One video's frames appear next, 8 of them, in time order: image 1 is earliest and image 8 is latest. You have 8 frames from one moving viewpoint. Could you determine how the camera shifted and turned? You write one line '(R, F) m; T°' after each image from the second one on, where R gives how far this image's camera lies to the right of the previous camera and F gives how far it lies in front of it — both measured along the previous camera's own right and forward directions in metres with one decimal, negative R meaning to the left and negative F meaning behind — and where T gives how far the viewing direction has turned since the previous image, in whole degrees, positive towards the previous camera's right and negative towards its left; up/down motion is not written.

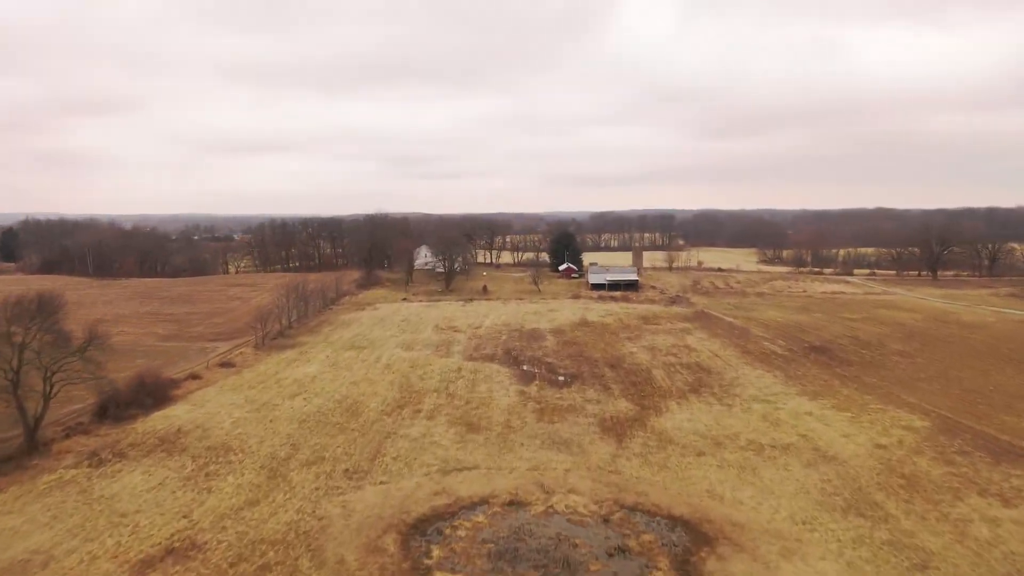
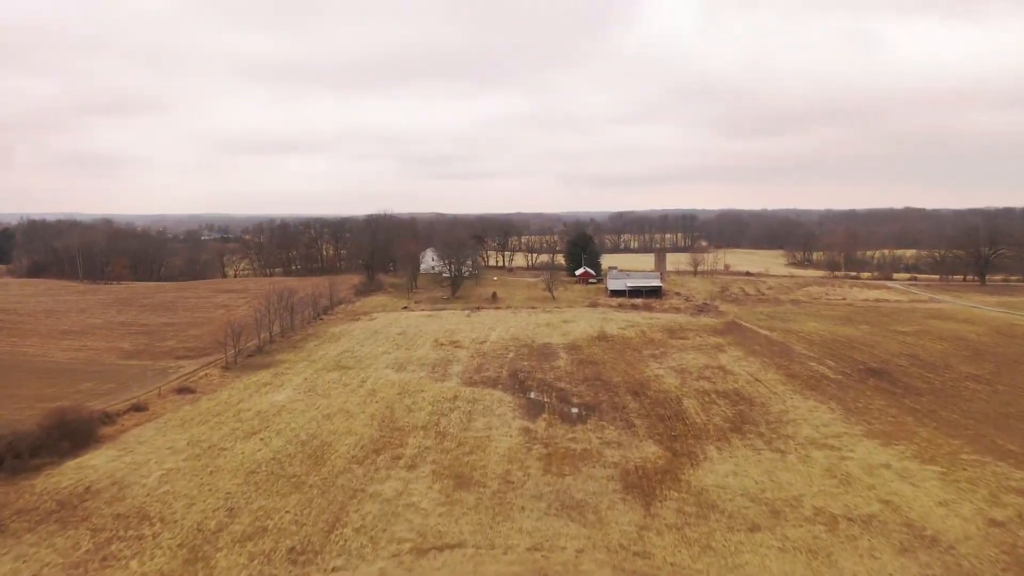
(+0.5, +5.2) m; -1°
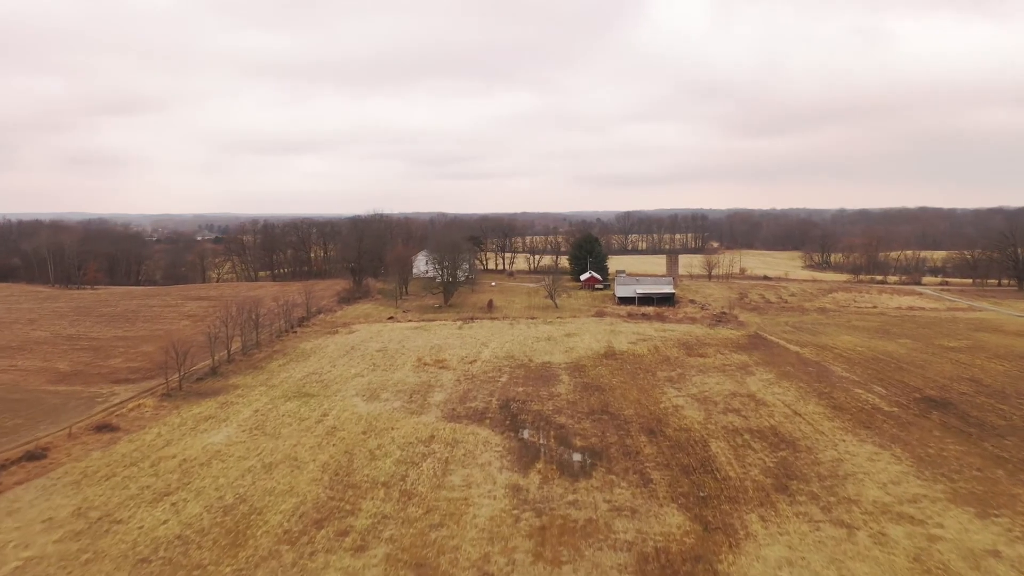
(+0.5, +5.3) m; 0°
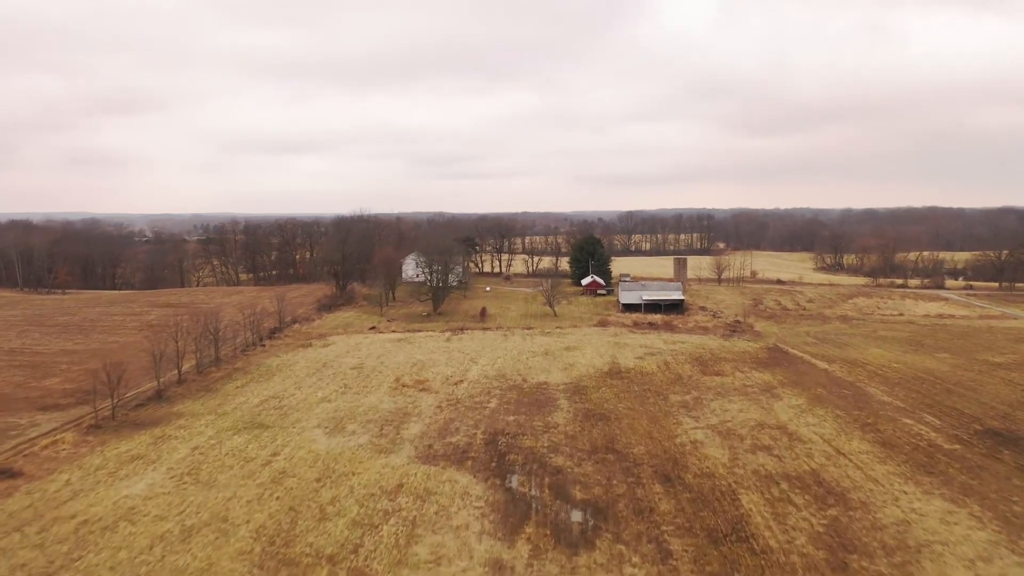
(+0.4, +4.4) m; 0°
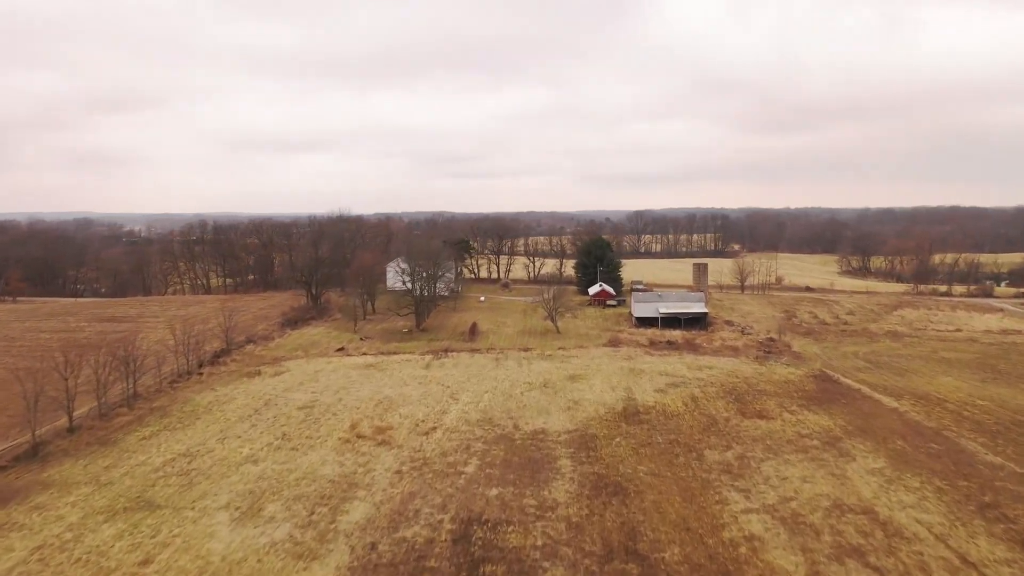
(+0.5, +6.9) m; 0°
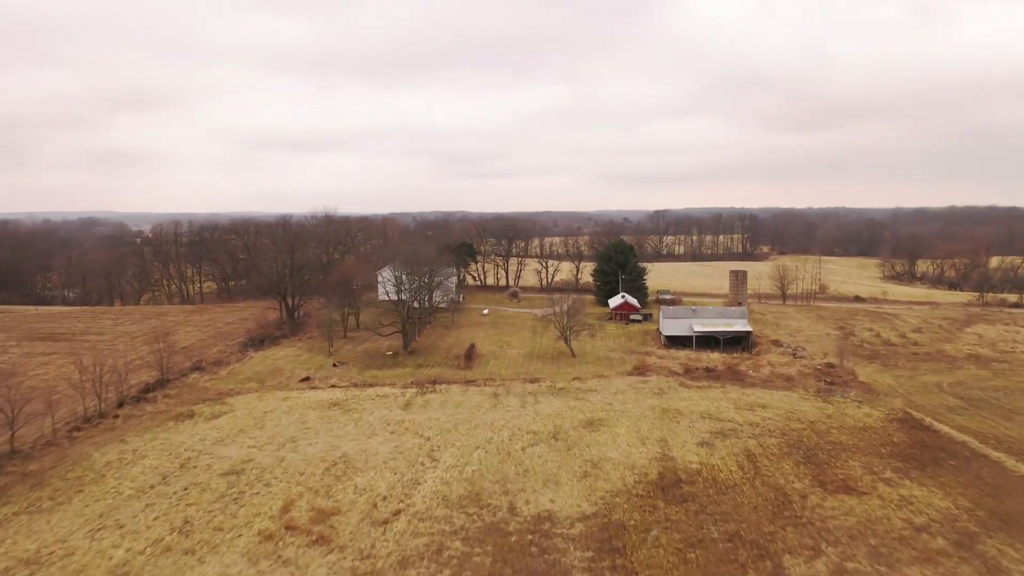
(+0.5, +6.9) m; -1°
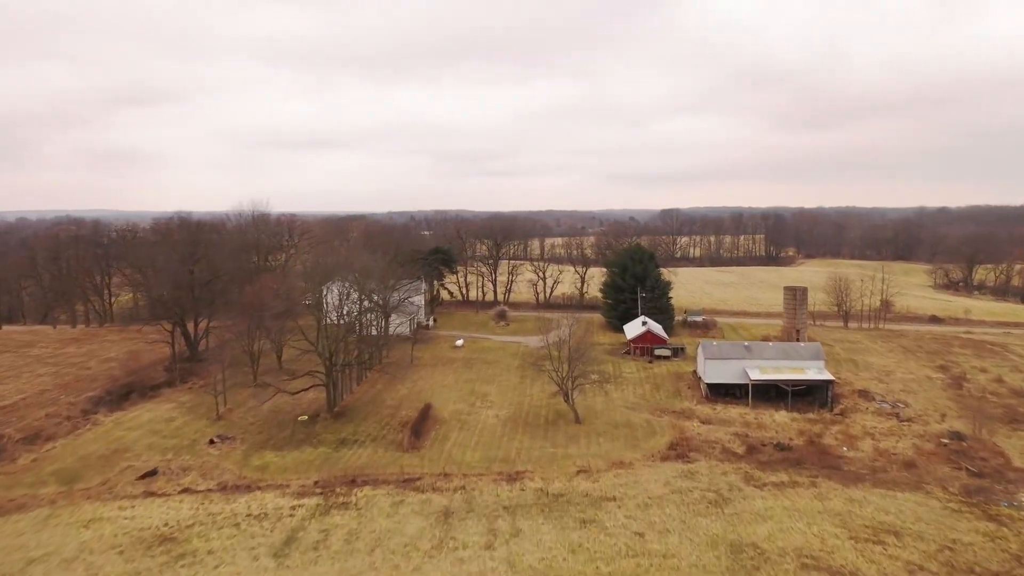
(+0.8, +11.3) m; 0°
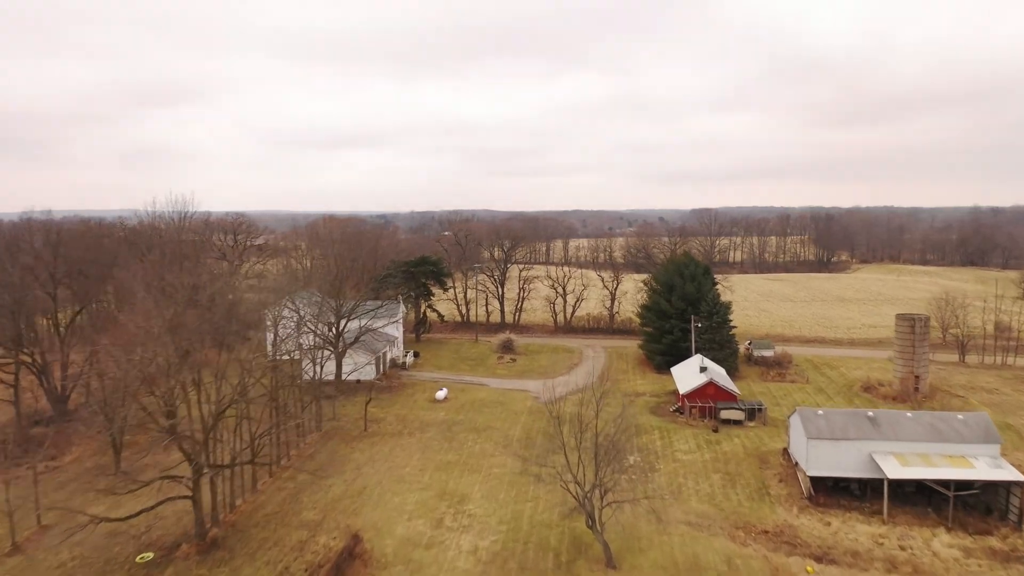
(+0.6, +9.6) m; -2°
